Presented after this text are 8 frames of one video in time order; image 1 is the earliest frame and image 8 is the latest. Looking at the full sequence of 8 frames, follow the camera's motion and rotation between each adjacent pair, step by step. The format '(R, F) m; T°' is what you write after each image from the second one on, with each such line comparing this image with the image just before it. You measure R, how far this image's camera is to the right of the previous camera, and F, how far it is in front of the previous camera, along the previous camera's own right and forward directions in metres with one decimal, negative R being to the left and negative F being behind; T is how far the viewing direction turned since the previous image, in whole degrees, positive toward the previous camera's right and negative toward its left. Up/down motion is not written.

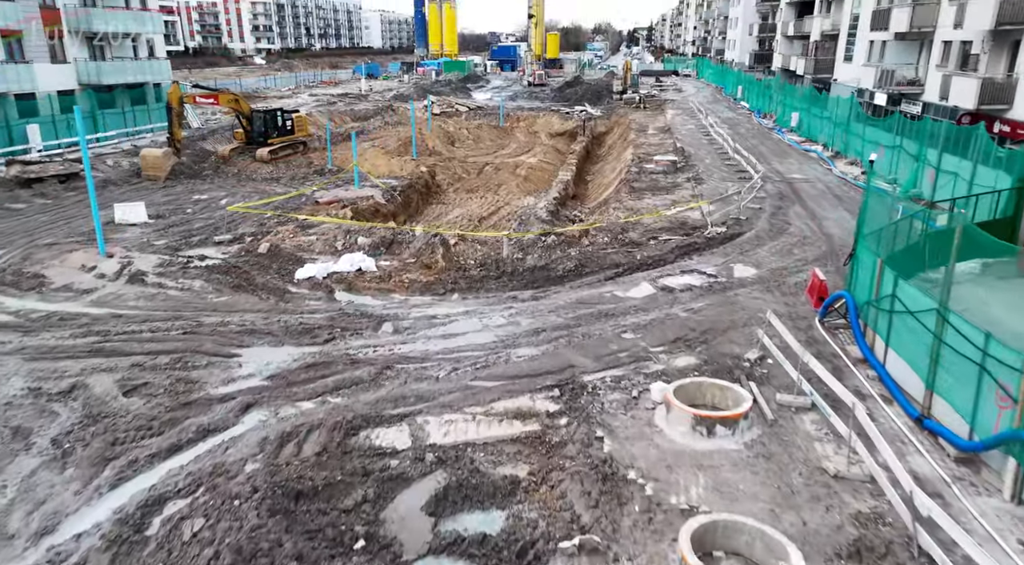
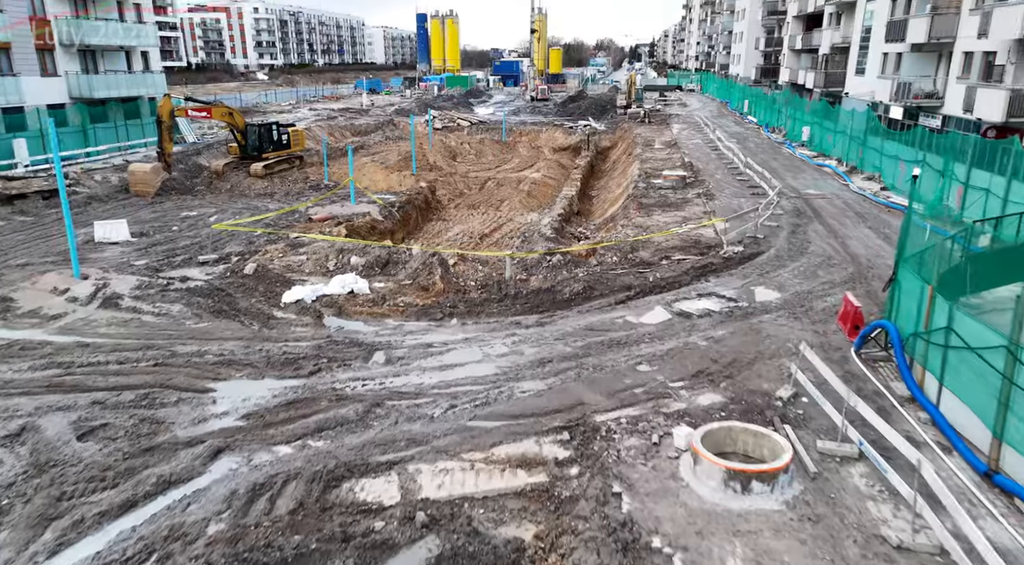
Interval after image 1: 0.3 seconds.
(0.0, +0.9) m; 0°
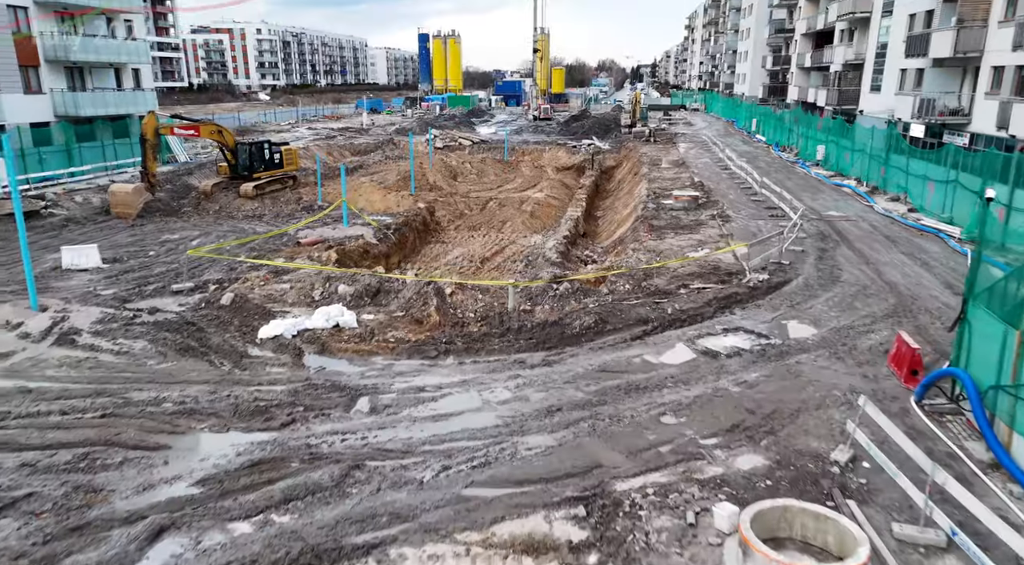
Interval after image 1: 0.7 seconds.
(0.0, +1.1) m; 0°
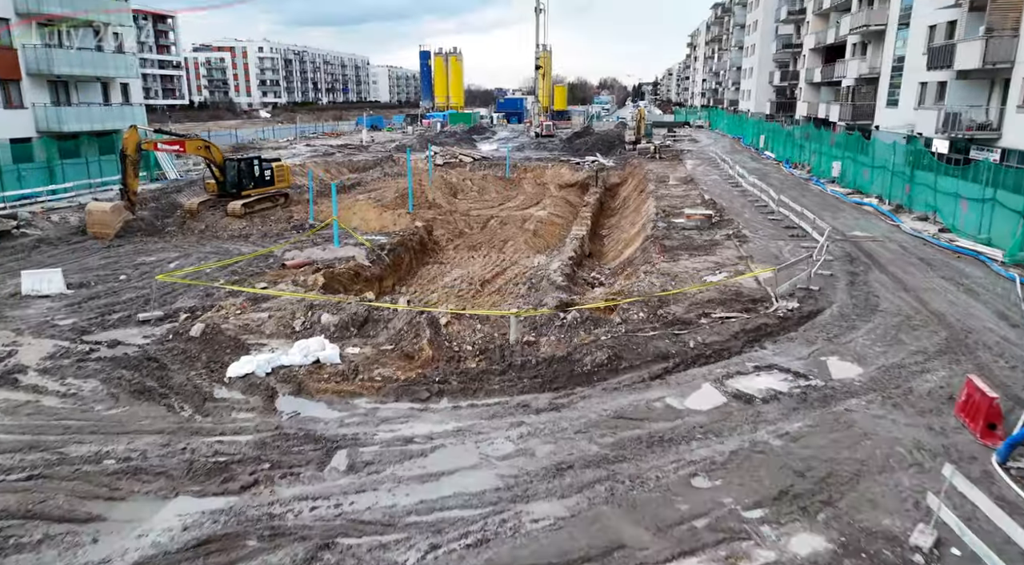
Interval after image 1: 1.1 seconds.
(0.0, +1.1) m; 0°
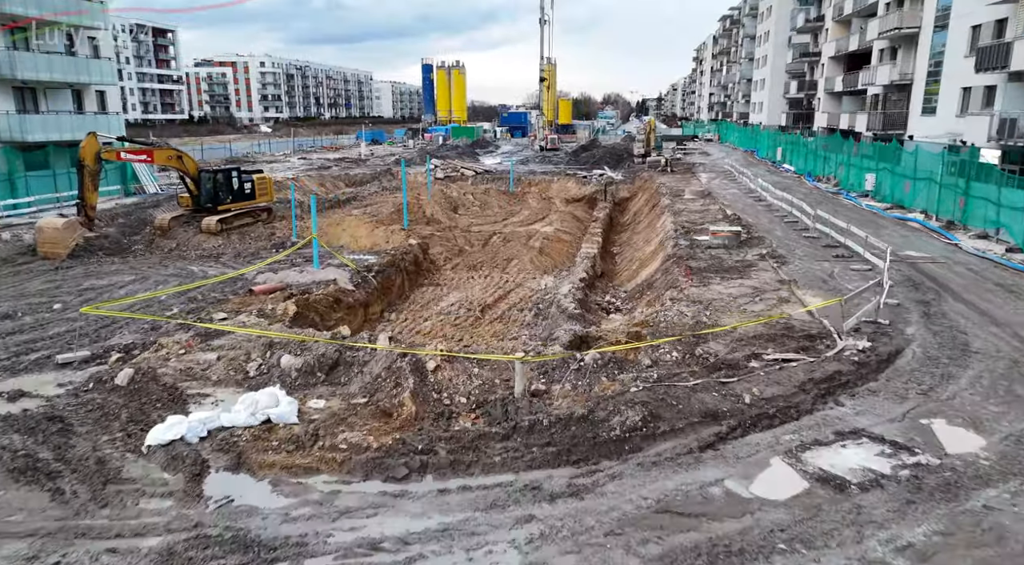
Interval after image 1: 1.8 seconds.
(0.0, +2.0) m; 0°
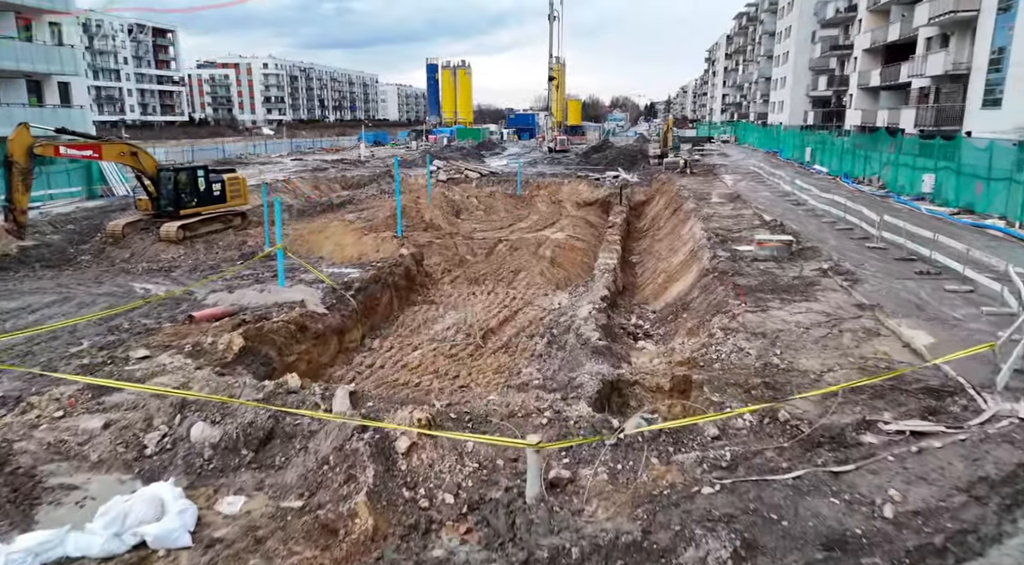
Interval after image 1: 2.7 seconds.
(0.0, +2.6) m; -1°
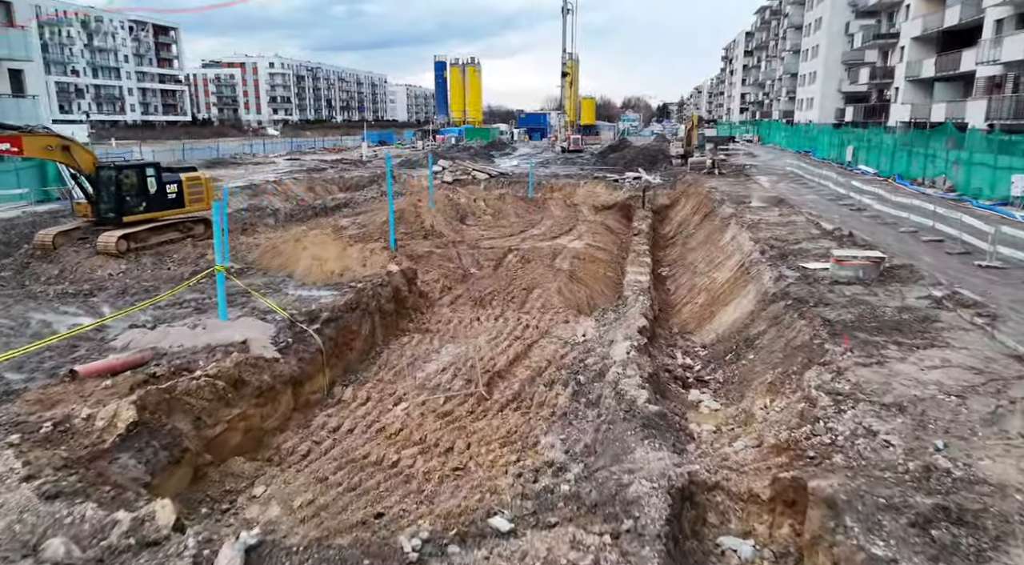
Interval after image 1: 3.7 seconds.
(-0.1, +2.9) m; -1°
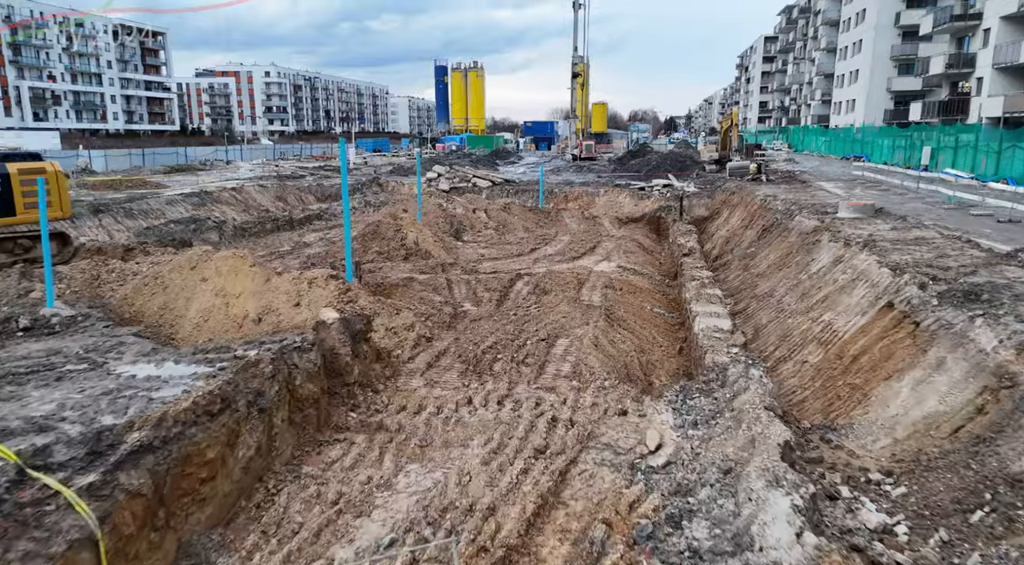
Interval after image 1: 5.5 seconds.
(-0.1, +5.2) m; 0°
